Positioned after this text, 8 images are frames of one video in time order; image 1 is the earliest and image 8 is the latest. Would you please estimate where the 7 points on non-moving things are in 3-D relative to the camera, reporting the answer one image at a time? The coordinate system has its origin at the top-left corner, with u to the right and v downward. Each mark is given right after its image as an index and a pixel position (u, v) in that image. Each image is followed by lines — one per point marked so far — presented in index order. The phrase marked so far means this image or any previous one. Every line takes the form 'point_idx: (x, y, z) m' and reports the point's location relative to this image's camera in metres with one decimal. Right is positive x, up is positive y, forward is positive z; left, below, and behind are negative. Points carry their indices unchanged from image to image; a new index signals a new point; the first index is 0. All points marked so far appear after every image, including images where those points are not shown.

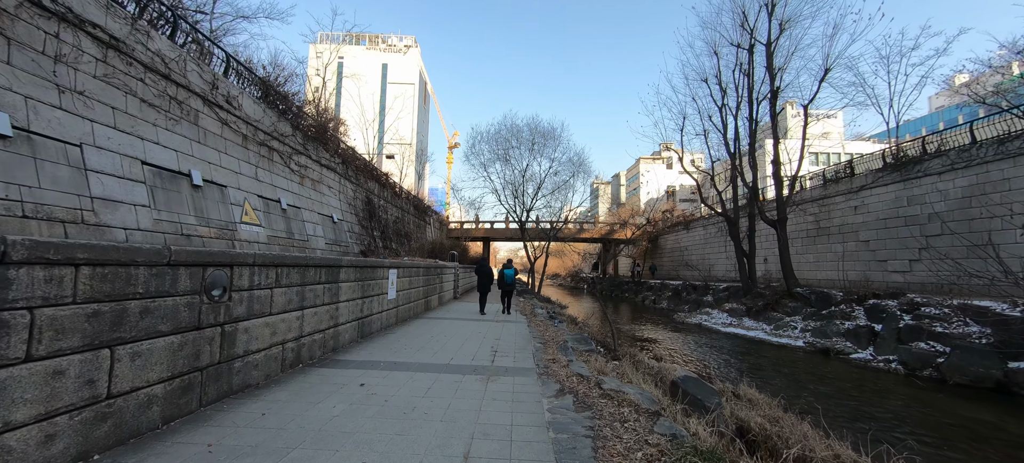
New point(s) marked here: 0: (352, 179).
0: (-5.8, +1.9, +13.6) m
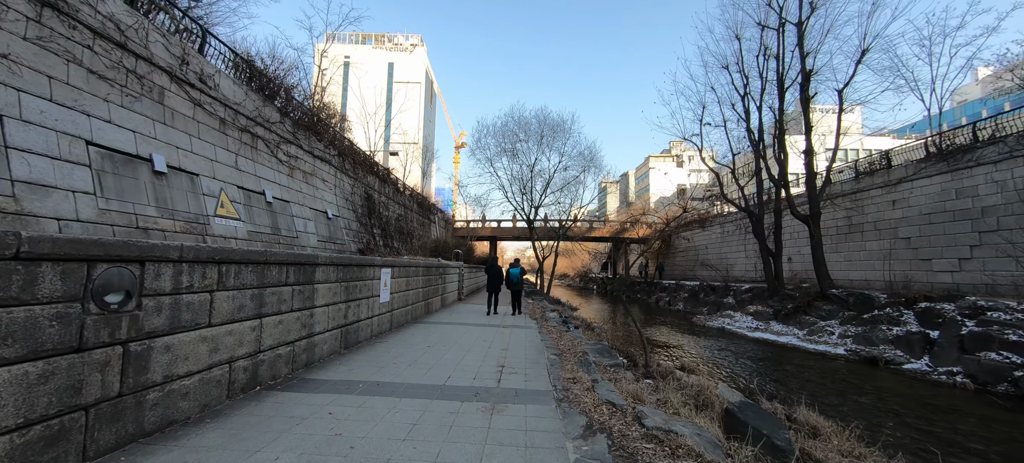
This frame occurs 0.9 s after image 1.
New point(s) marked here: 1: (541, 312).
0: (-5.6, +2.0, +12.8) m
1: (+0.8, -2.3, +10.7) m
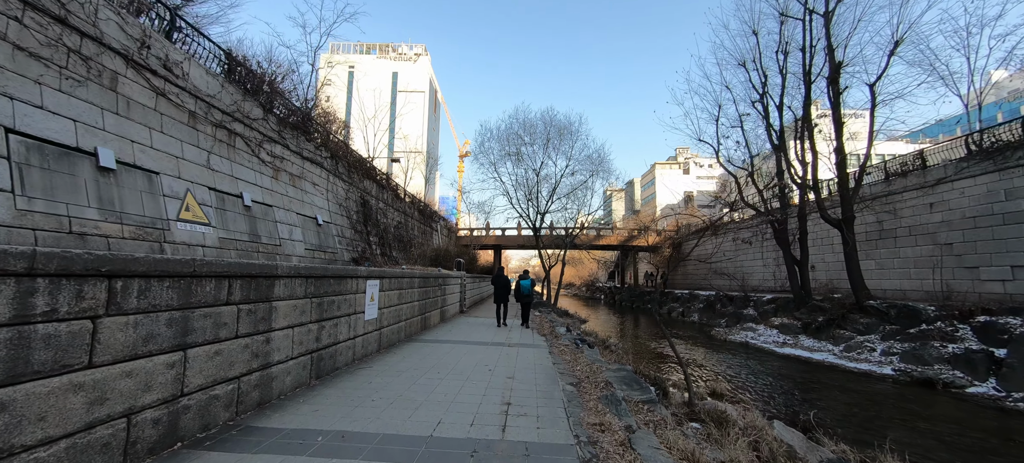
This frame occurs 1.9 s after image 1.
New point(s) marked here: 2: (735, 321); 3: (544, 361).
0: (-5.4, +1.8, +12.0) m
1: (+1.0, -2.5, +9.7) m
2: (+9.2, -3.7, +15.6) m
3: (+0.5, -2.0, +5.8) m
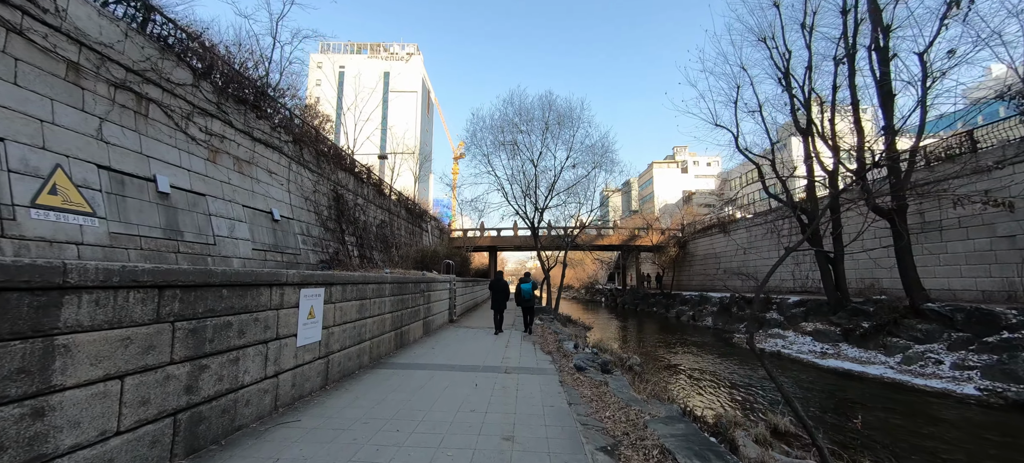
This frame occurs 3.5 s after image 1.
0: (-5.5, +1.8, +10.3) m
1: (+0.9, -2.3, +8.0) m
2: (+9.1, -3.5, +14.0) m
3: (+0.5, -1.8, +4.1) m
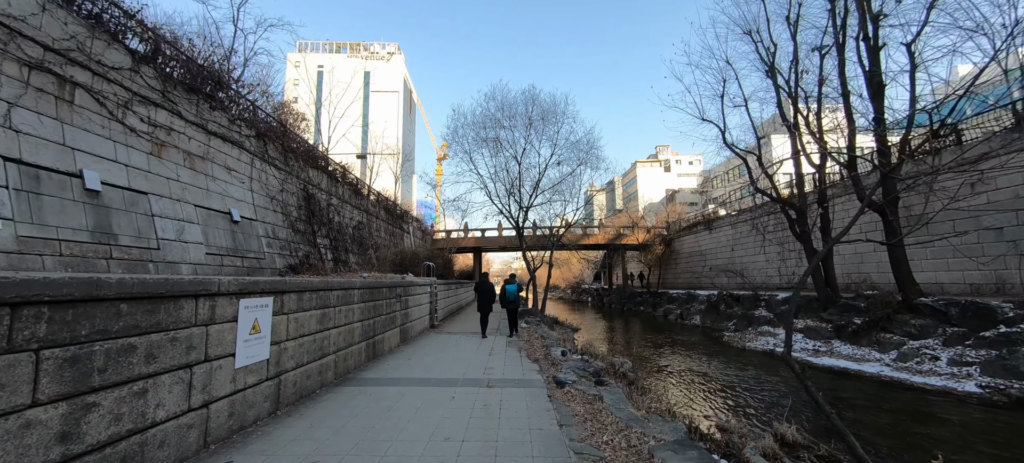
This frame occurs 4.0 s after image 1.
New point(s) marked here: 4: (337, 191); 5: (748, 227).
0: (-6.0, +1.8, +9.5) m
1: (+0.6, -2.3, +7.5) m
2: (+8.6, -3.4, +13.8) m
3: (+0.3, -1.8, +3.6) m
4: (-6.0, +1.4, +12.9) m
5: (+12.5, +0.2, +19.9) m
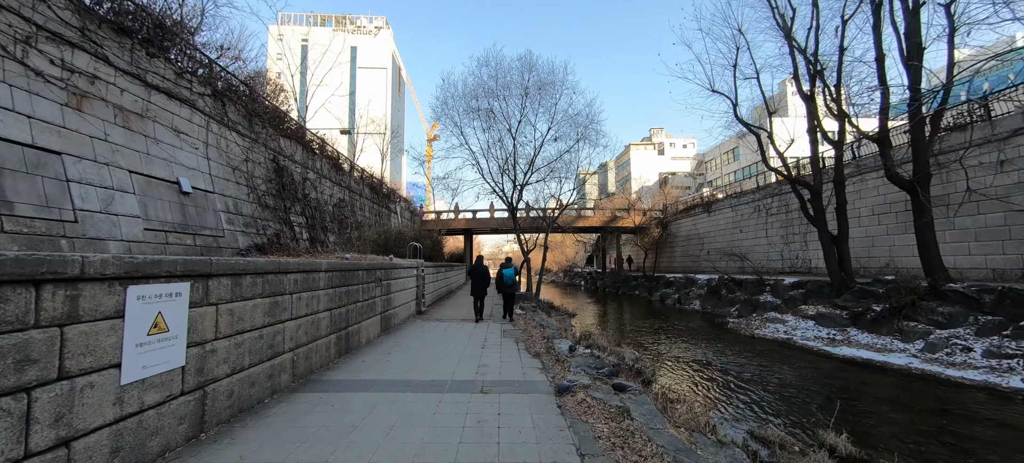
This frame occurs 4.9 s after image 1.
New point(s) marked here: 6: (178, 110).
0: (-6.1, +2.3, +8.3) m
1: (+0.5, -1.9, +6.7) m
2: (+8.4, -2.7, +13.2) m
3: (+0.3, -1.5, +2.7) m
4: (-6.2, +2.1, +11.8) m
5: (+12.2, +1.1, +19.2) m
6: (-6.1, +2.2, +6.8) m
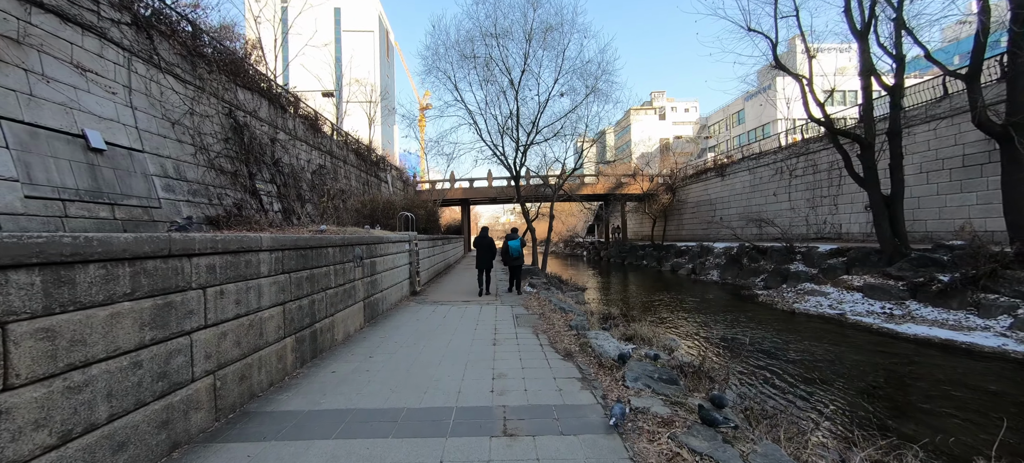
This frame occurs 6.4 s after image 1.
0: (-5.9, +2.8, +6.6) m
1: (+0.8, -1.3, +5.3) m
2: (+8.5, -1.6, +12.0) m
3: (+0.6, -1.3, +1.4) m
4: (-6.1, +2.9, +10.1) m
5: (+12.2, +2.8, +17.7) m
6: (-5.9, +2.6, +5.1) m
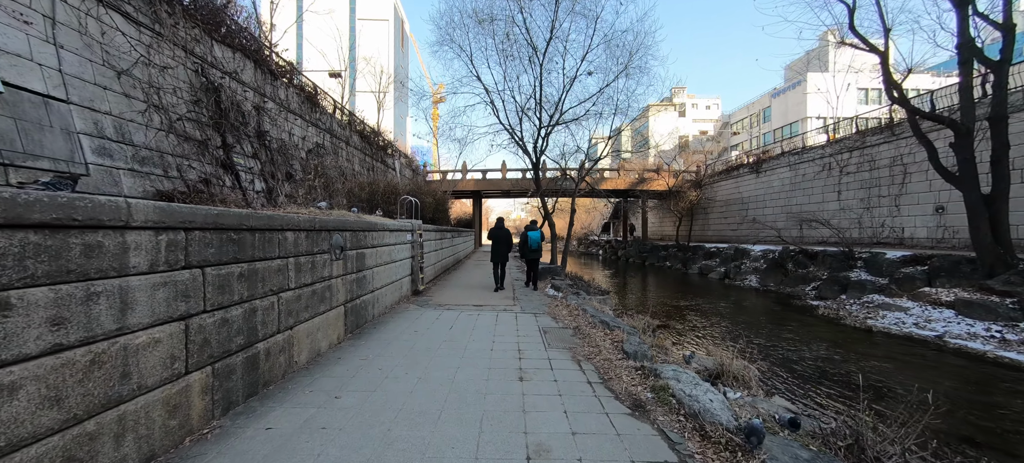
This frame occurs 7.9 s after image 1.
0: (-5.5, +3.2, +5.3) m
1: (+1.1, -1.2, +3.9) m
2: (+9.0, -1.6, +10.4) m
3: (+0.8, -1.2, 0.0) m
4: (-5.5, +3.3, +8.8) m
5: (+12.9, +2.7, +16.0) m
6: (-5.5, +2.9, +3.8) m
